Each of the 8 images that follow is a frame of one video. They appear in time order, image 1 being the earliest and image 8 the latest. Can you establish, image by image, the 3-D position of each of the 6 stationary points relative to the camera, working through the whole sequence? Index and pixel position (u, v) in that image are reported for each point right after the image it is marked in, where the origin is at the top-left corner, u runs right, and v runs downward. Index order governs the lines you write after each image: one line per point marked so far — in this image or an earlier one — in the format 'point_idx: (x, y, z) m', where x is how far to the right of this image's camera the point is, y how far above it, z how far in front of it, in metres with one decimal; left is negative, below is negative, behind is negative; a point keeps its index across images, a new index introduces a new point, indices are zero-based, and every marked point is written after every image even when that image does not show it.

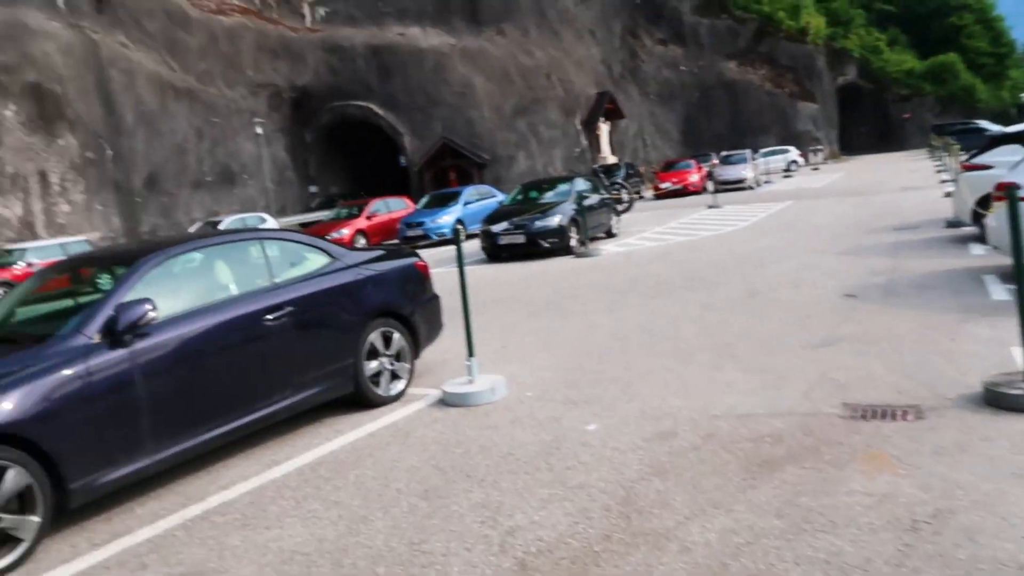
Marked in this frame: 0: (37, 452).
0: (-2.1, -0.7, +3.4) m
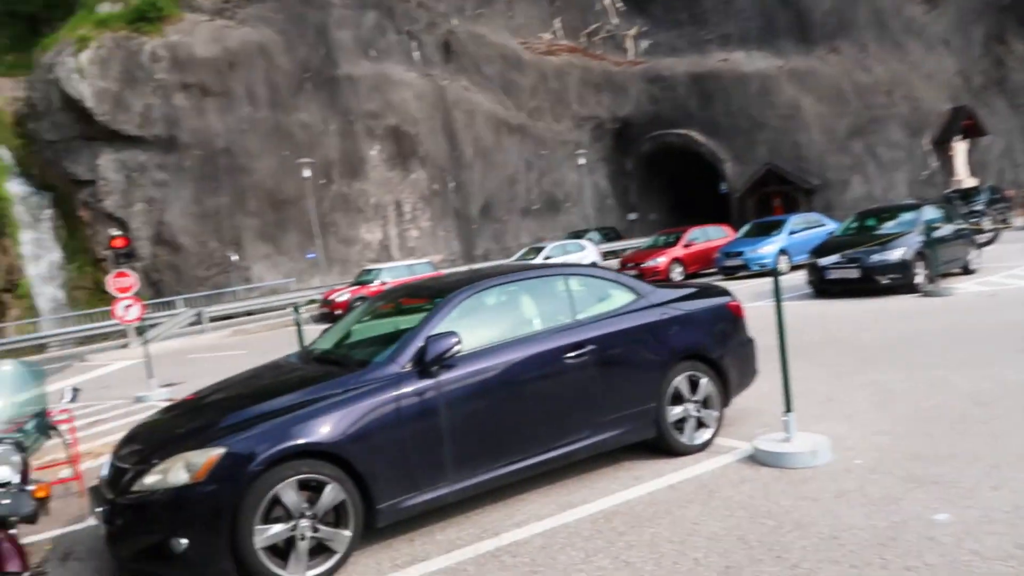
0: (-0.7, -0.8, +3.6) m
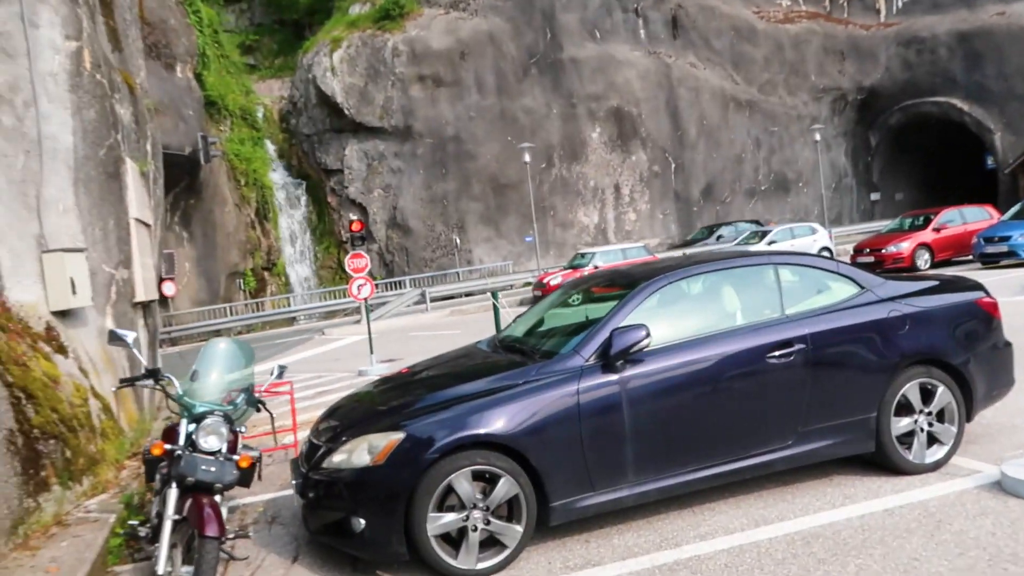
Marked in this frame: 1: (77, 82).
0: (+0.1, -0.8, +3.5) m
1: (-3.6, +1.7, +6.5) m
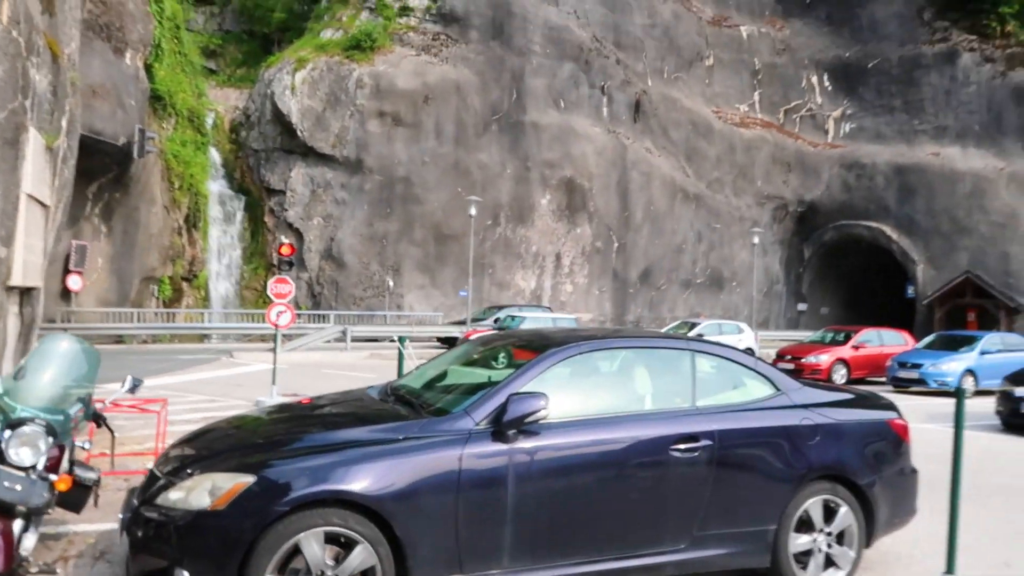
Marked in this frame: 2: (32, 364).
0: (-0.5, -1.0, +3.1) m
1: (-4.0, +1.9, +6.0) m
2: (-1.9, -0.3, +3.2) m
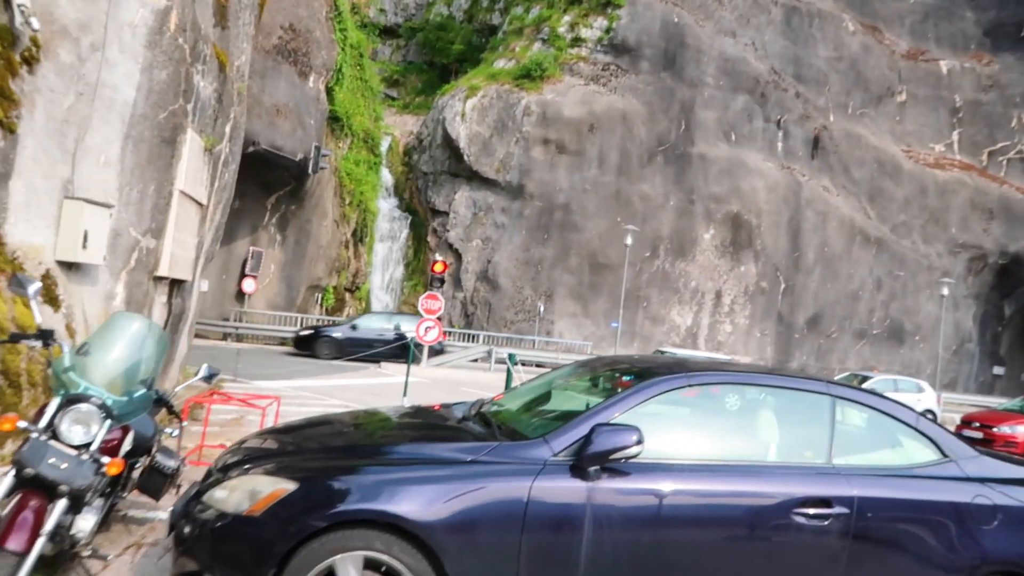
0: (-0.2, -1.0, +2.7) m
1: (-2.9, +2.0, +6.3) m
2: (-1.6, -0.2, +3.1) m
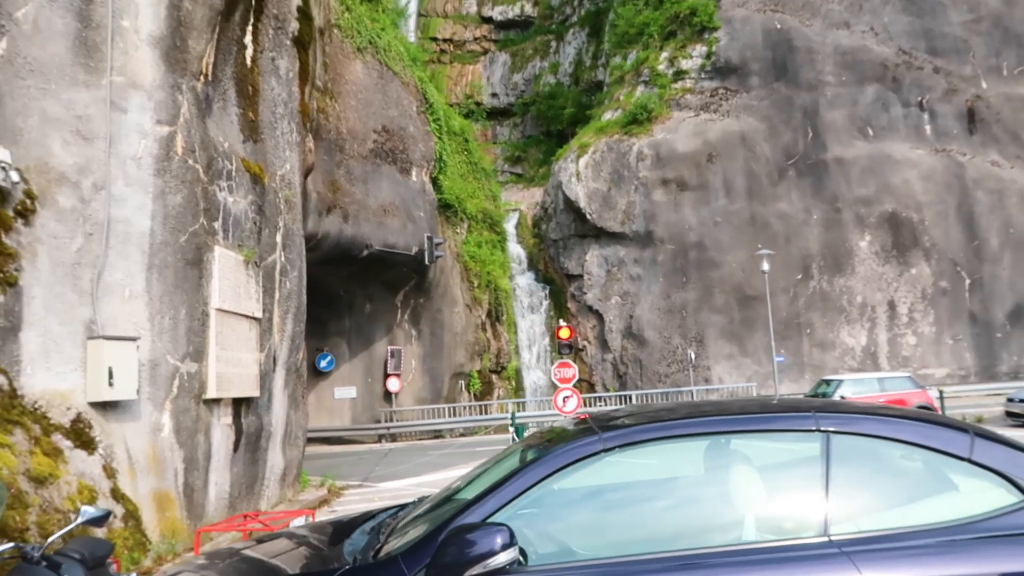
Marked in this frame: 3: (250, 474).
0: (-0.6, -1.2, +2.0) m
1: (-2.8, +1.0, +6.4) m
2: (-2.0, -0.7, +2.7) m
3: (-2.5, -1.8, +7.7) m
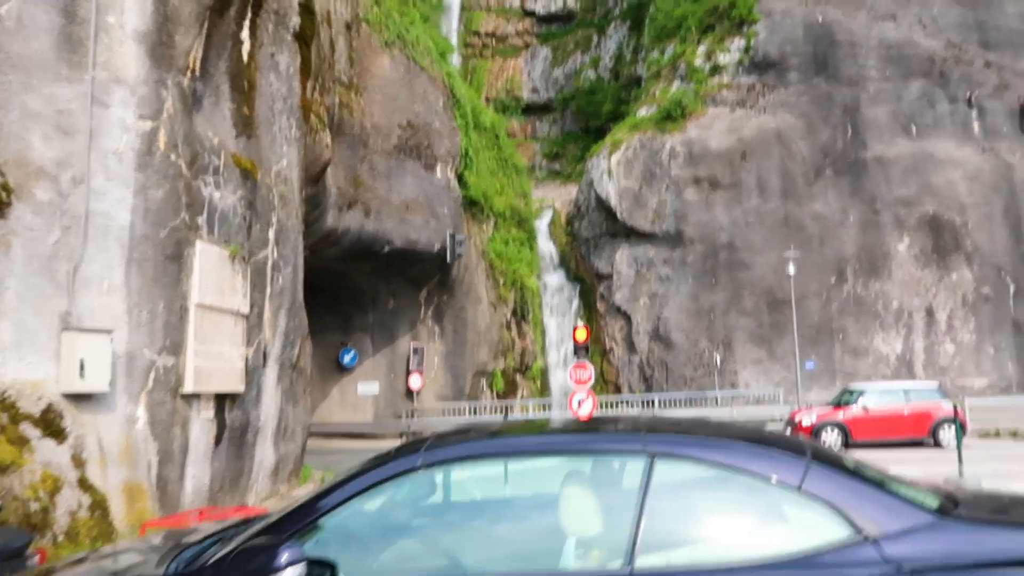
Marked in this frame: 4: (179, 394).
0: (-1.1, -1.2, +2.0) m
1: (-3.0, +1.0, +6.5) m
2: (-2.4, -0.7, +2.8) m
3: (-2.7, -1.8, +7.7) m
4: (-2.8, -0.9, +6.7) m
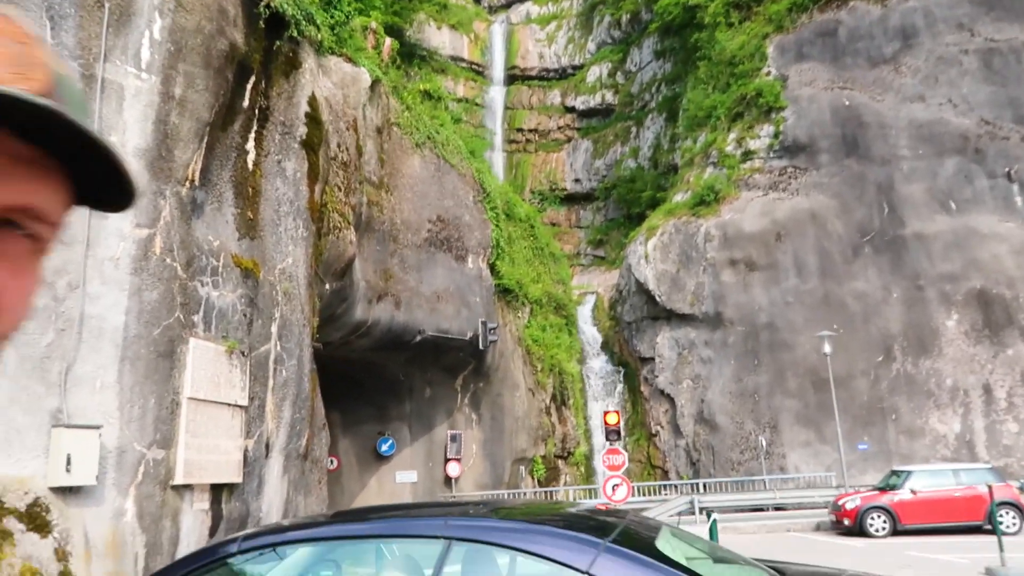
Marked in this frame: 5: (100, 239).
0: (-1.7, -1.5, +2.1) m
1: (-3.3, +0.2, +6.9) m
2: (-2.9, -1.1, +3.0) m
3: (-2.8, -2.7, +7.9) m
4: (-3.0, -1.7, +6.9) m
5: (-3.5, +0.4, +6.7) m
